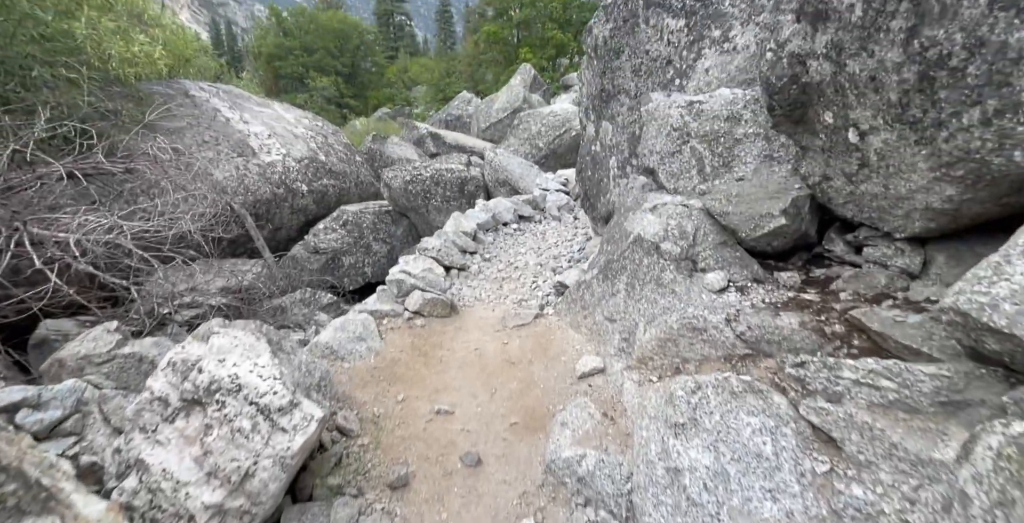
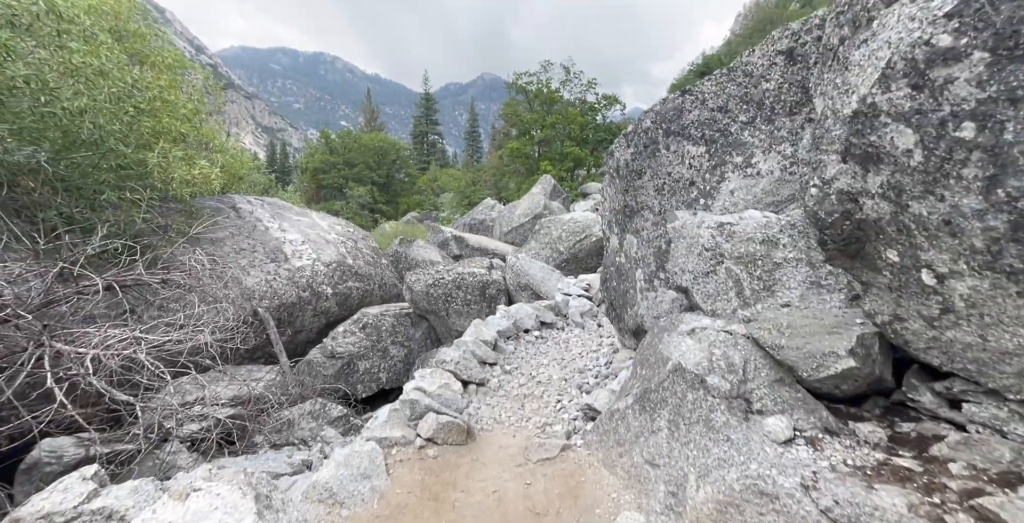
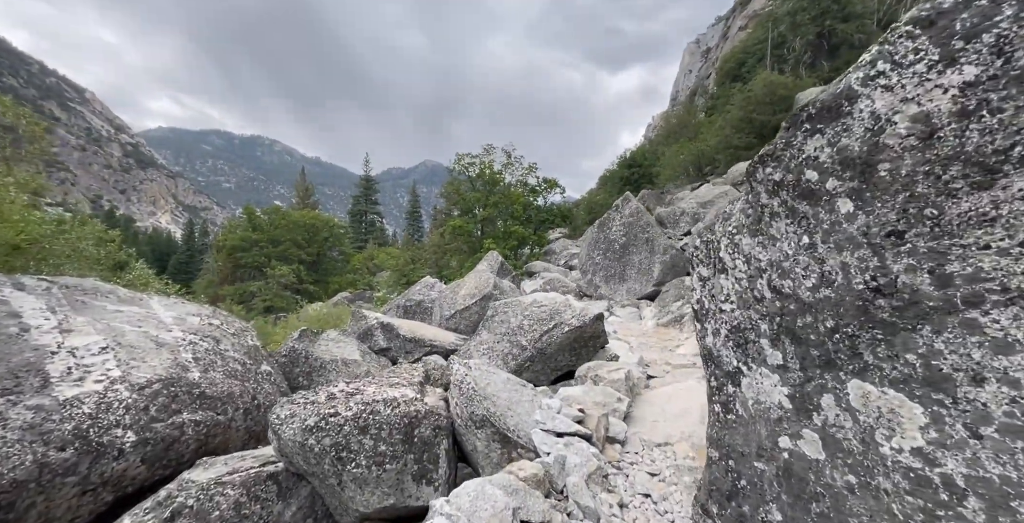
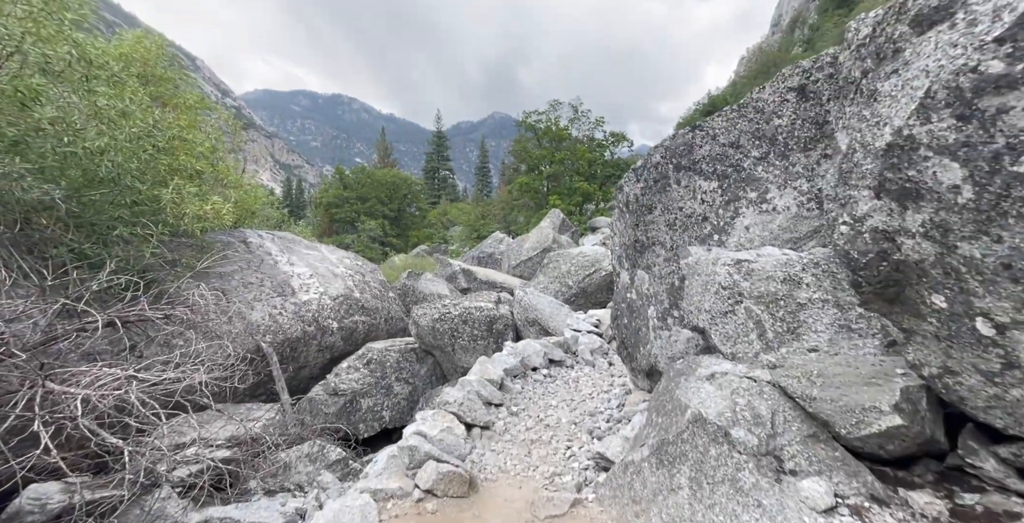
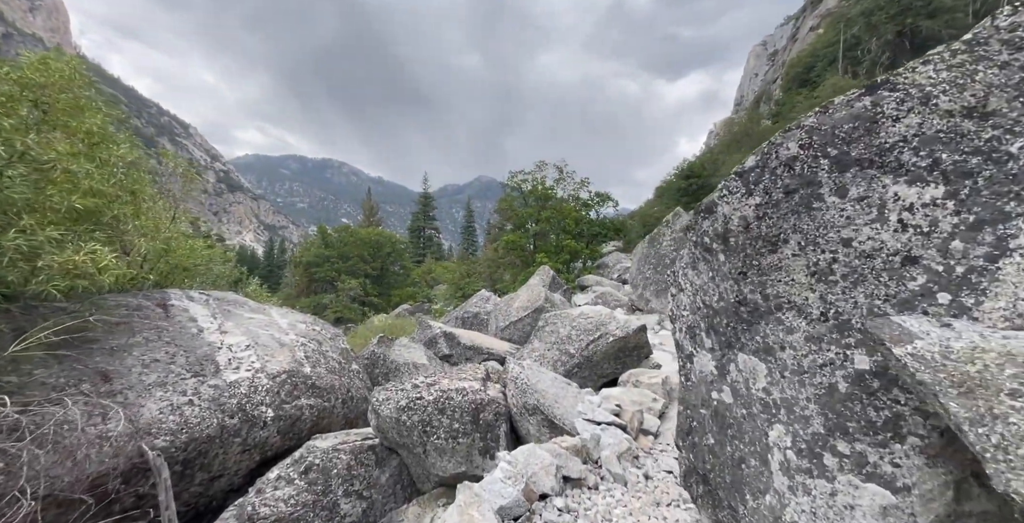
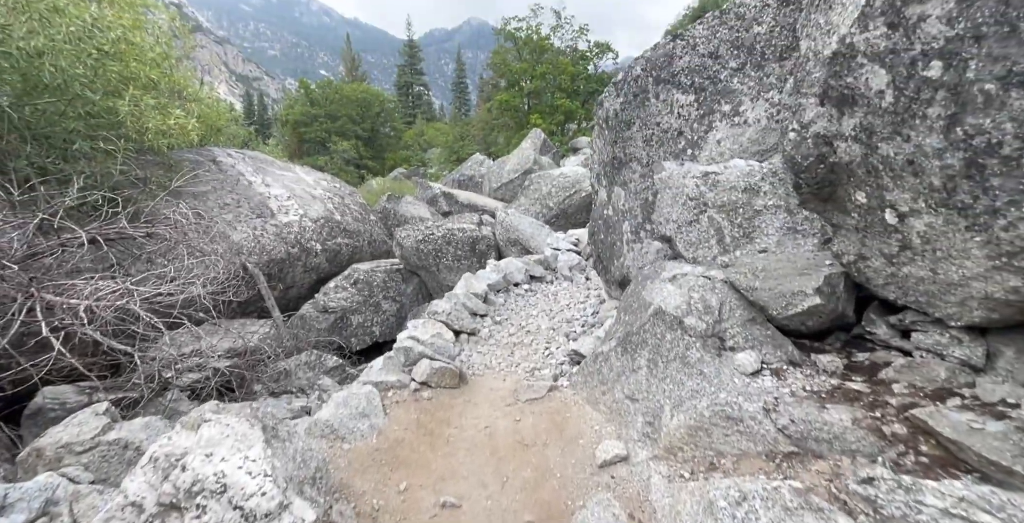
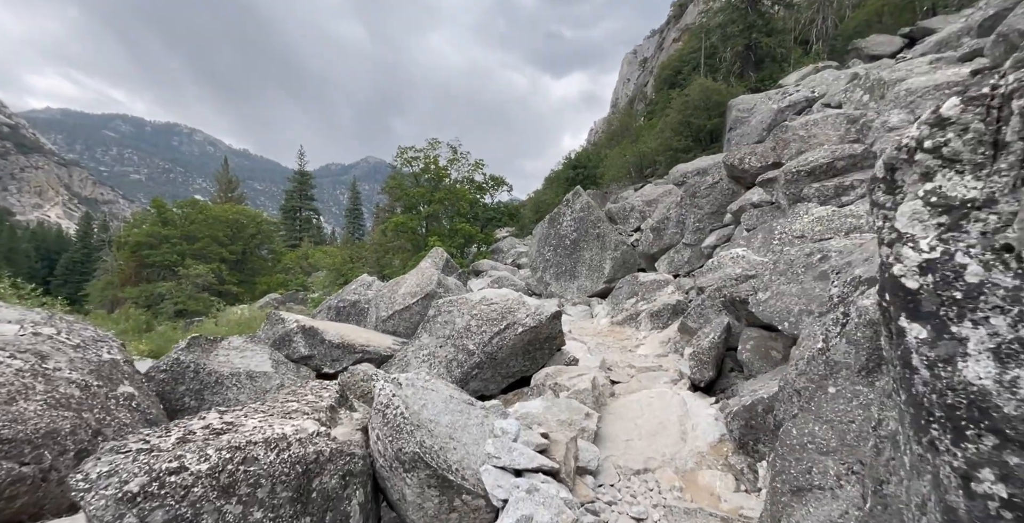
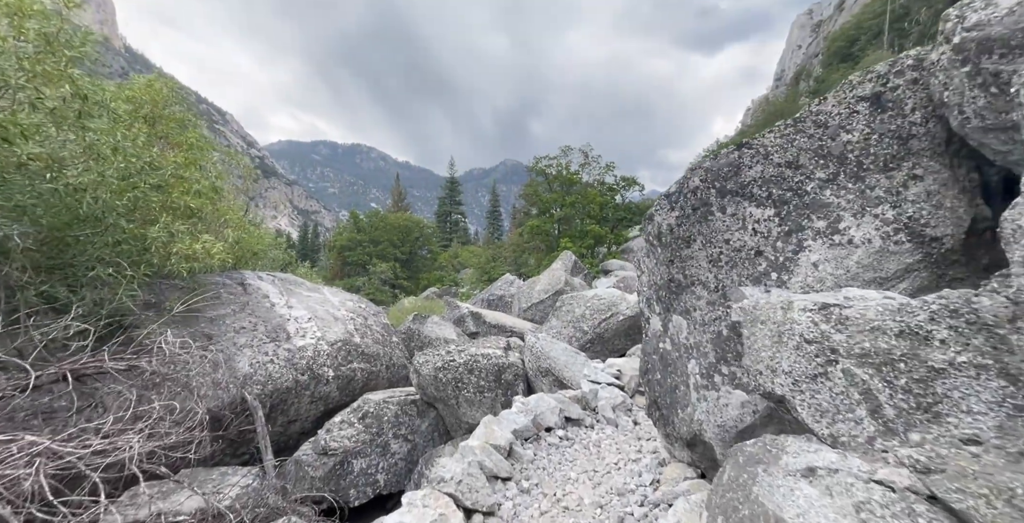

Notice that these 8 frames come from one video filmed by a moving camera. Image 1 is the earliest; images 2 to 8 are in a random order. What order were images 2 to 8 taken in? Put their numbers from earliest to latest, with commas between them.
6, 2, 4, 8, 5, 3, 7
